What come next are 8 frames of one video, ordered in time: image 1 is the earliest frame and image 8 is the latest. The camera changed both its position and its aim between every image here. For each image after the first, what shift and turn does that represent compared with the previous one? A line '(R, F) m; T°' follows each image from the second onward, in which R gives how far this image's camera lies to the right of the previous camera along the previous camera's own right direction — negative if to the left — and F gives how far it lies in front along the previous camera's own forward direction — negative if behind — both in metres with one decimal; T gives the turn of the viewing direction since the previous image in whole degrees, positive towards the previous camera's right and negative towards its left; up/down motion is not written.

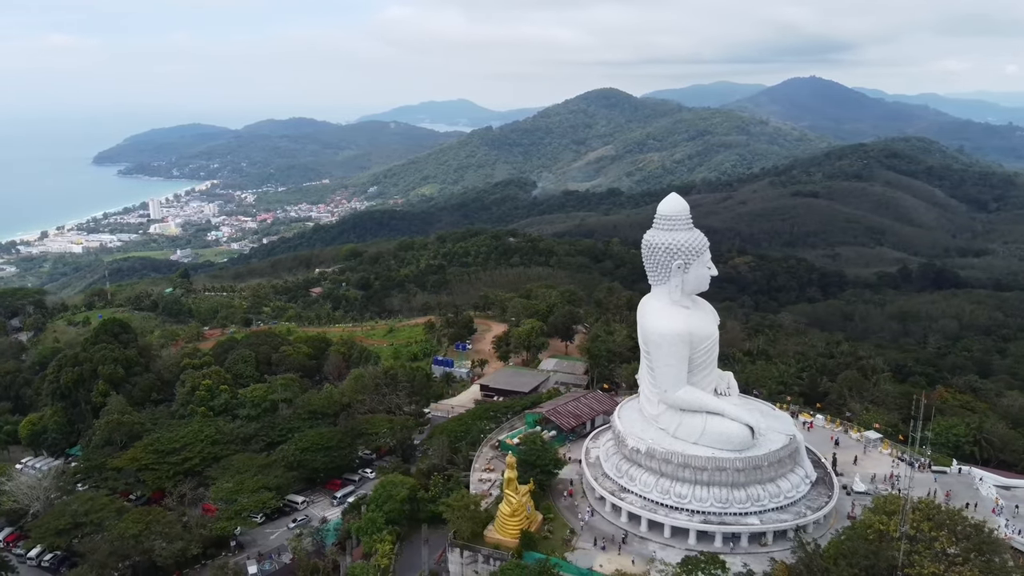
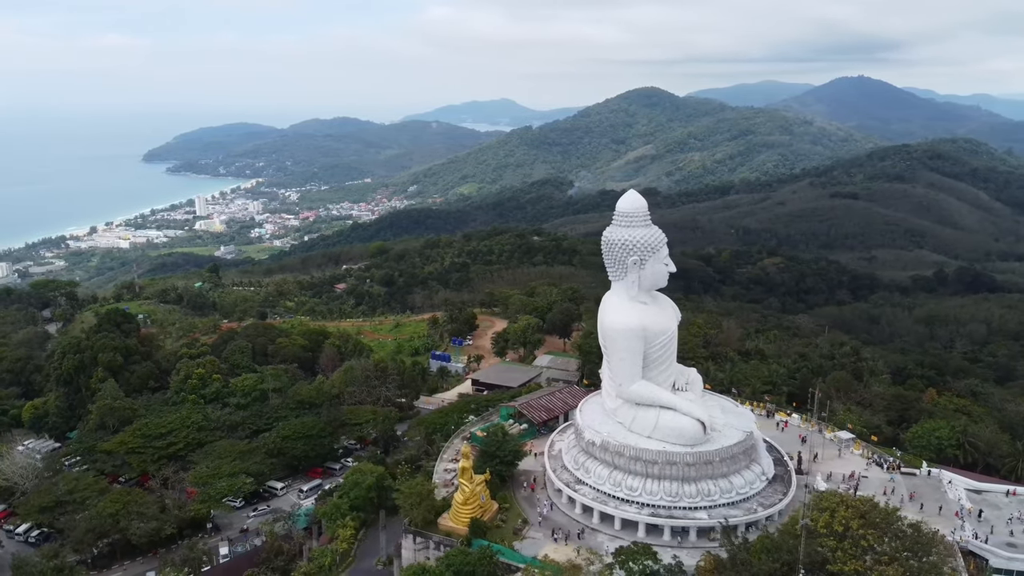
(+1.7, -0.3) m; -2°
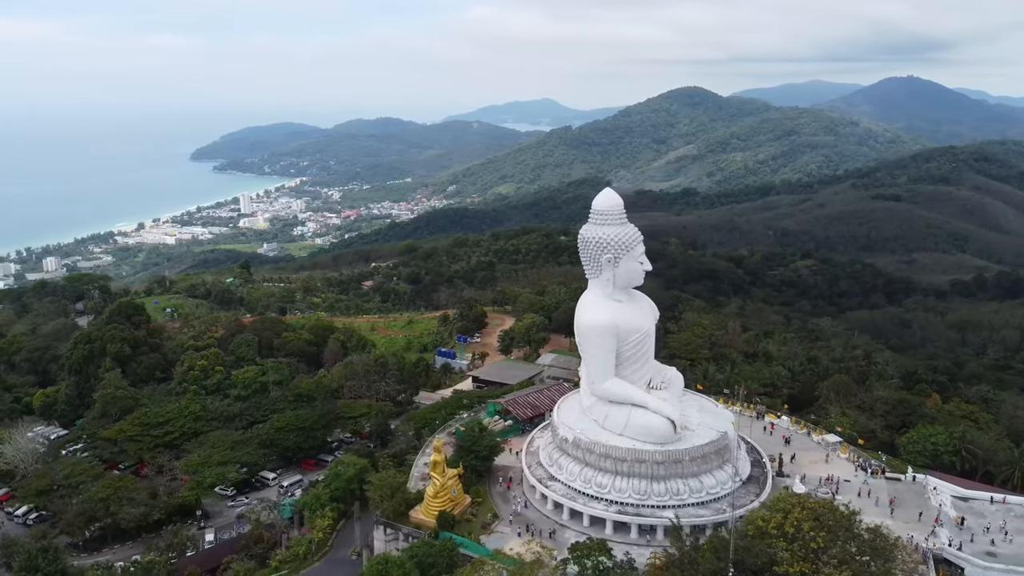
(+1.4, -0.1) m; -3°
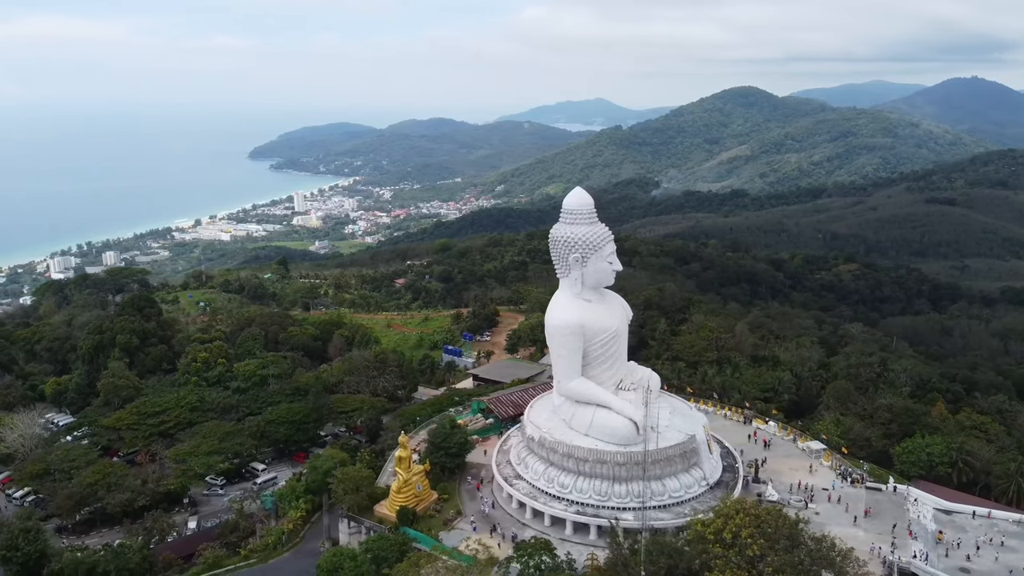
(+1.7, 0.0) m; -3°
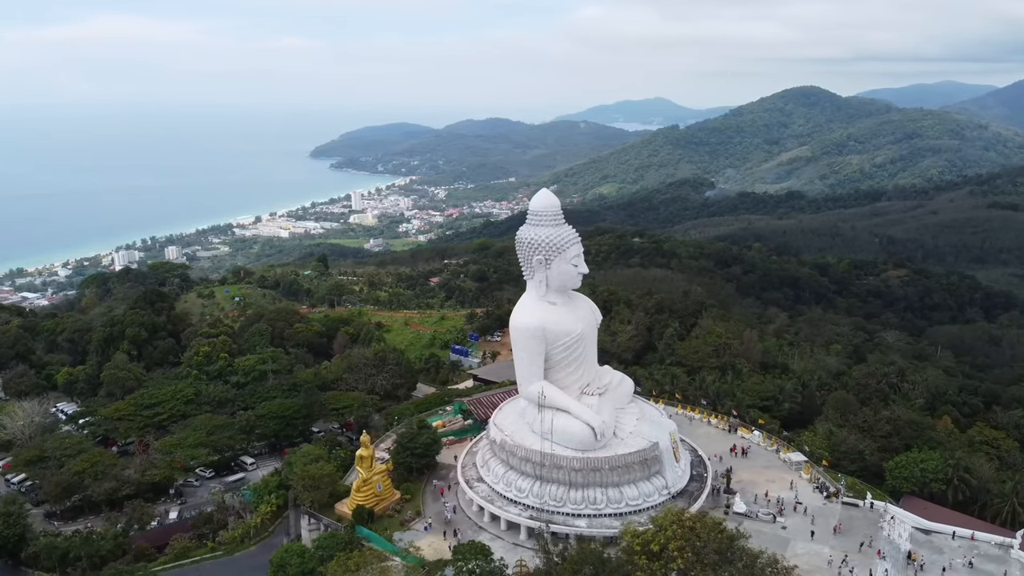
(+1.9, +0.2) m; -3°
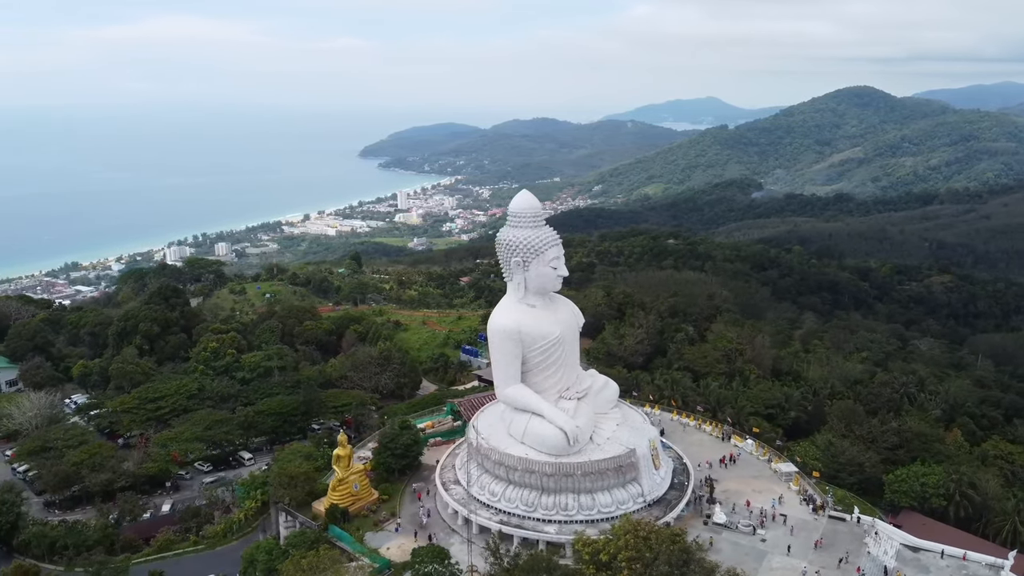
(+1.4, +0.2) m; -3°
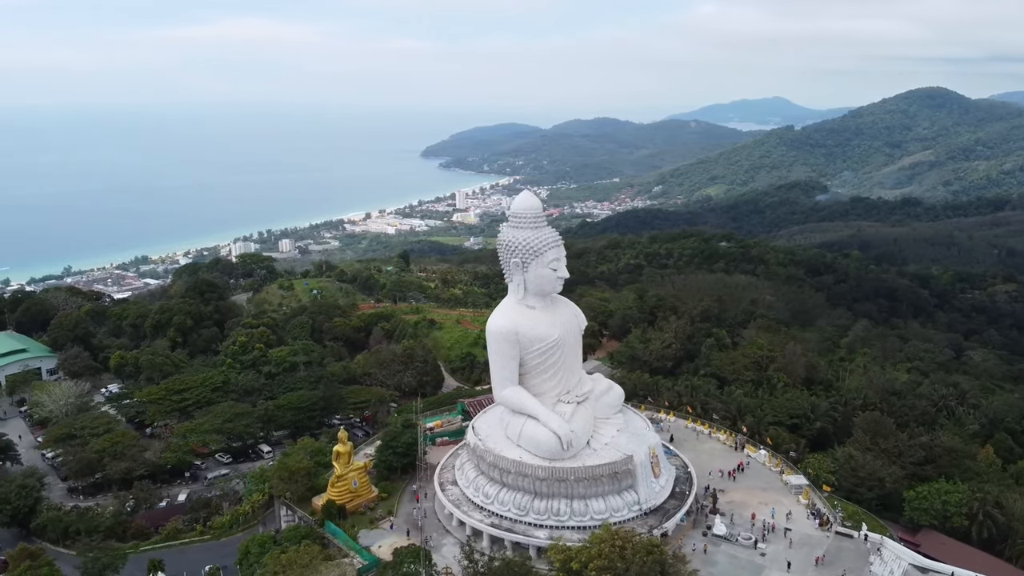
(+1.2, +0.2) m; -4°
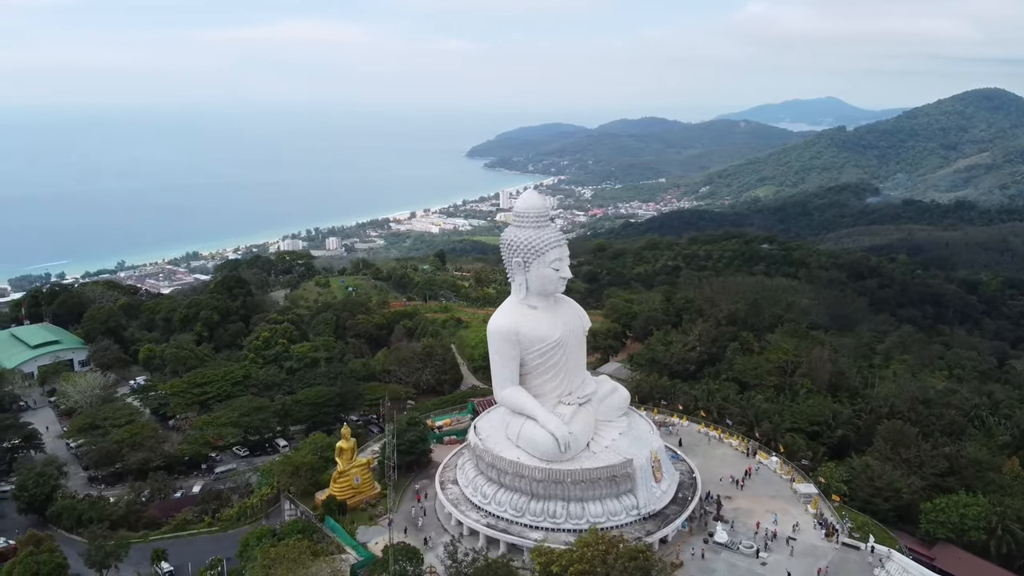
(+0.8, +0.1) m; -3°
